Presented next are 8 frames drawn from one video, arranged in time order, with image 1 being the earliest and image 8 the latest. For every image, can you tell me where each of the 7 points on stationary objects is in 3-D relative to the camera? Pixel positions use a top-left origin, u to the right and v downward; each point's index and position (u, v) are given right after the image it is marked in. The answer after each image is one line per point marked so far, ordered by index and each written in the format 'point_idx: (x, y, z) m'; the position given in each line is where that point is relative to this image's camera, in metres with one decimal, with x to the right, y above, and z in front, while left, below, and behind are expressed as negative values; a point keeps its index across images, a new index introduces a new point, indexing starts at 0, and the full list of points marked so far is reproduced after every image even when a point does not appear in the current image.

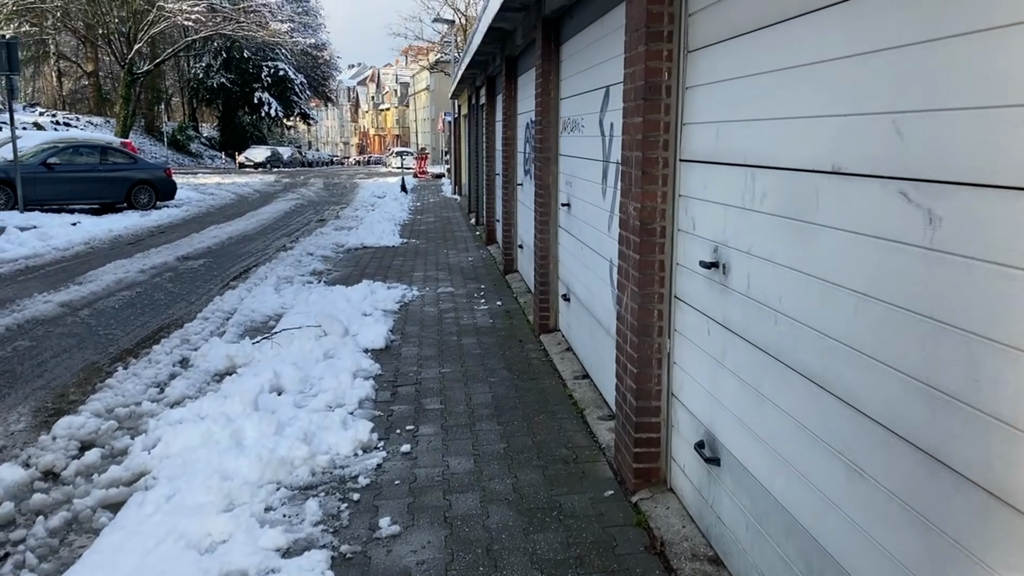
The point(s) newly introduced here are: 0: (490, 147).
0: (-0.3, +2.1, +11.7) m
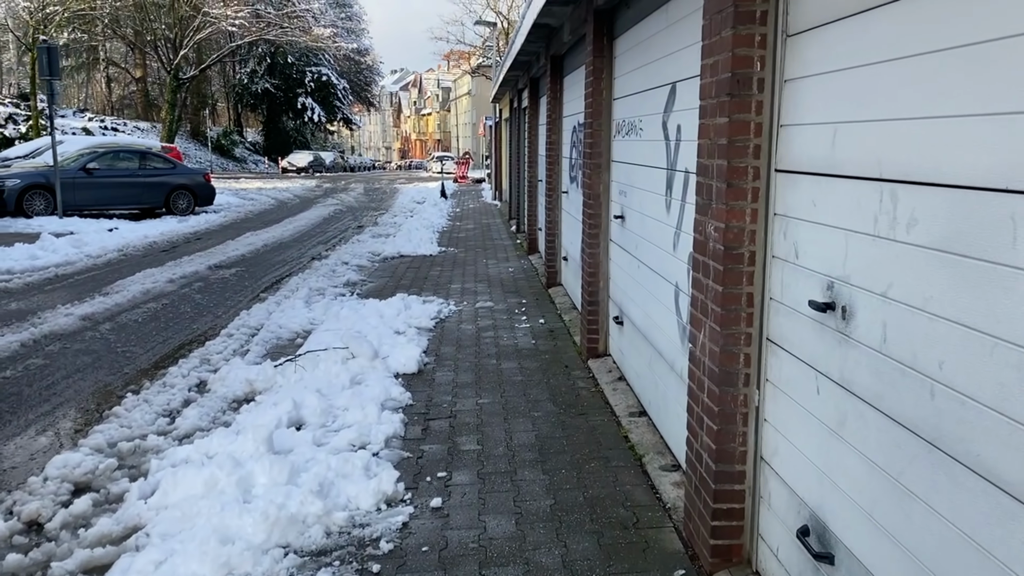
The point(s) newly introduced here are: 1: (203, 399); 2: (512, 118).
0: (+0.3, +1.9, +11.2) m
1: (-1.7, -0.6, +4.3) m
2: (0.0, +3.1, +14.6) m
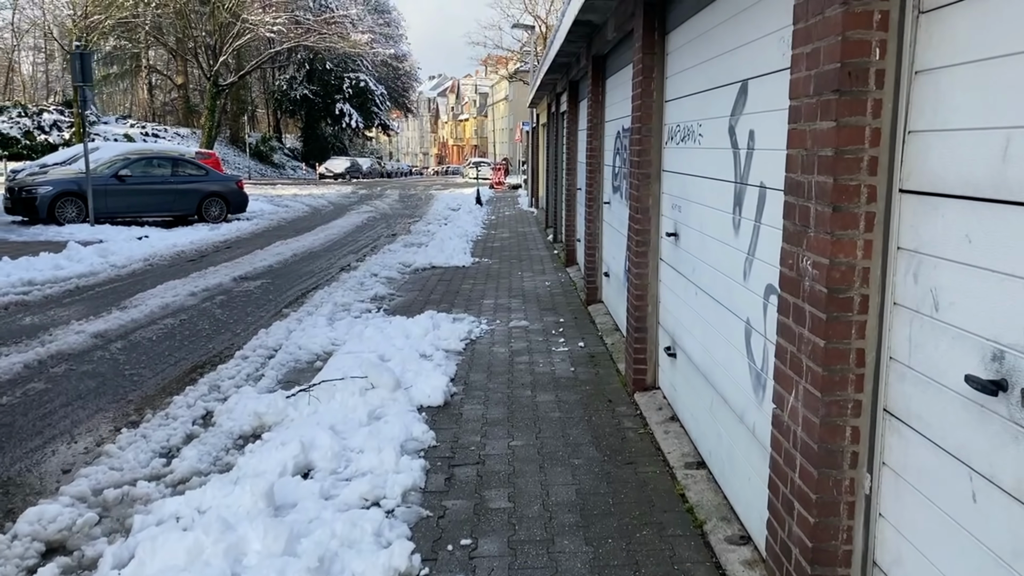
0: (+0.8, +1.8, +10.7) m
1: (-1.5, -0.7, +3.9) m
2: (+0.7, +2.9, +14.1) m
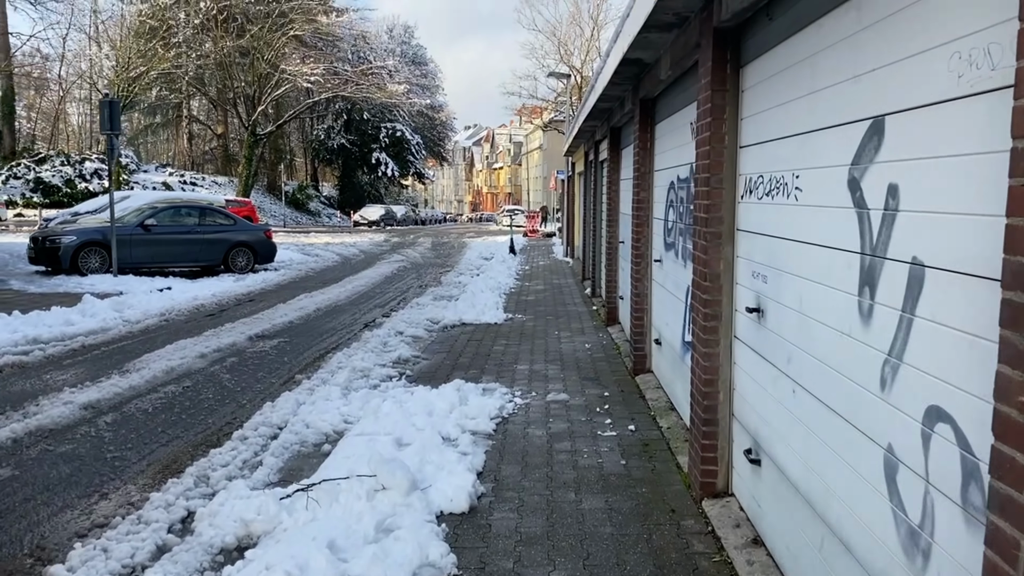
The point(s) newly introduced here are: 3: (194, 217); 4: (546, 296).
0: (+1.3, +1.0, +10.0) m
1: (-1.4, -1.1, +3.2) m
2: (+1.3, +2.0, +13.5) m
3: (-5.9, +1.3, +14.5) m
4: (+0.5, -0.1, +12.1) m
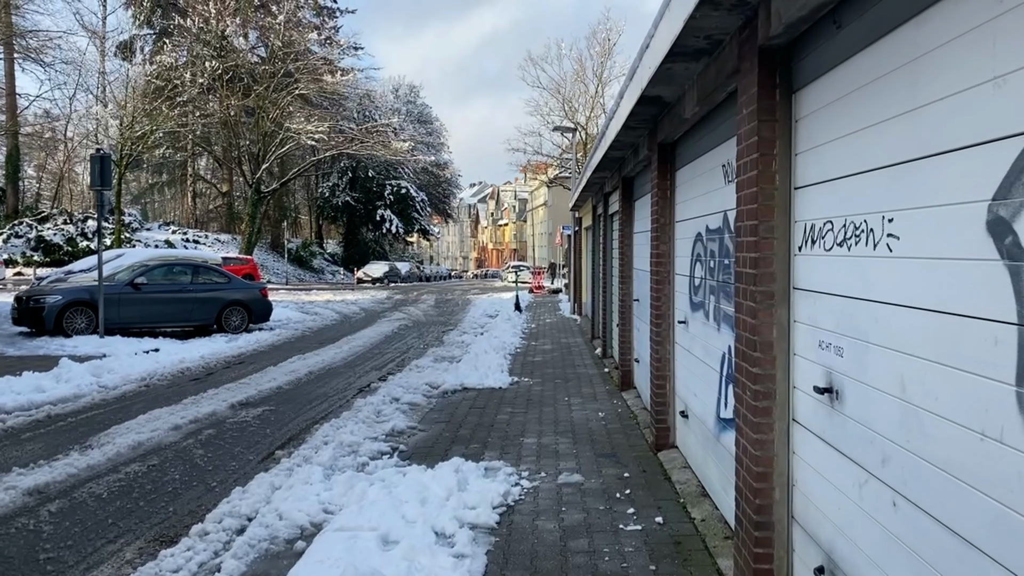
0: (+1.3, +0.3, +9.5) m
1: (-1.3, -1.3, +2.5) m
2: (+1.4, +1.0, +13.0) m
3: (-5.8, +0.2, +14.0) m
4: (+0.6, -1.0, +11.4) m
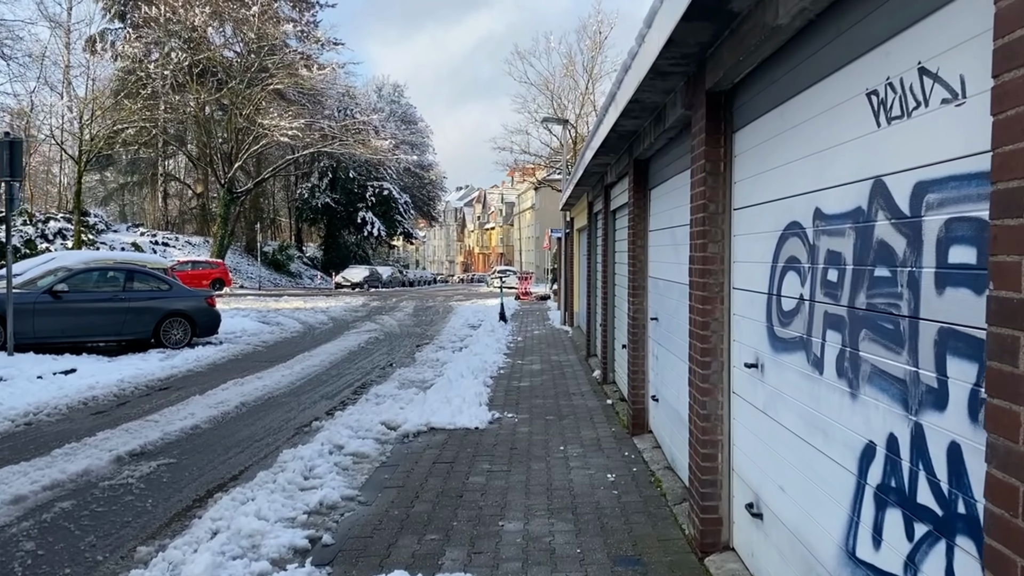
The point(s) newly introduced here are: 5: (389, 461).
0: (+1.1, +0.2, +7.7) m
1: (-1.4, -1.4, +0.7) m
2: (+1.1, +0.9, +11.2) m
3: (-6.0, +0.1, +12.1) m
4: (+0.4, -1.1, +9.6) m
5: (-0.9, -1.3, +5.9) m
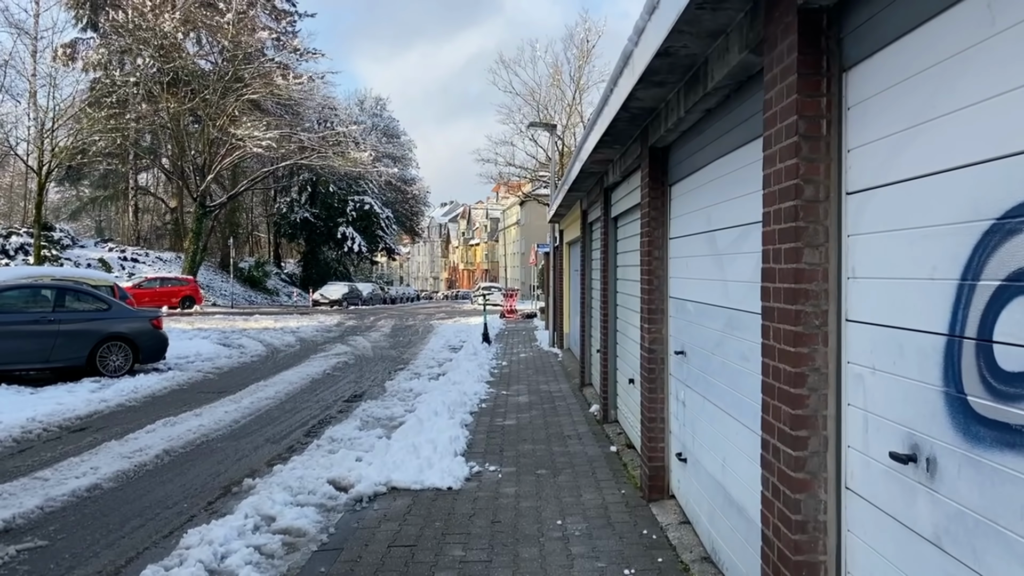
0: (+1.0, 0.0, +6.4) m
1: (-1.4, -1.4, -0.7) m
2: (+0.9, +0.6, +9.9) m
3: (-6.3, -0.2, +10.6) m
4: (+0.2, -1.3, +8.2) m
5: (-1.0, -1.4, +4.5) m
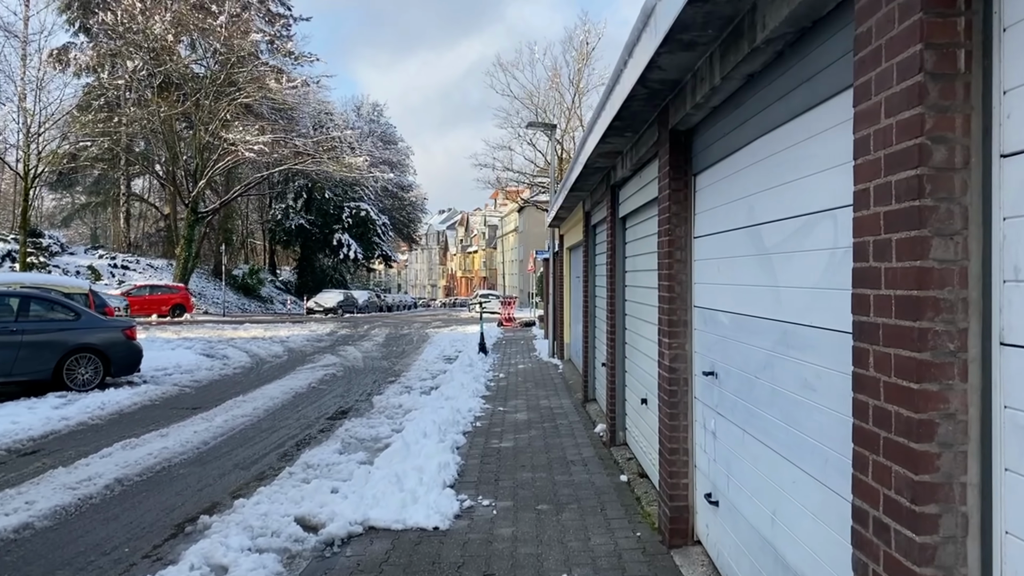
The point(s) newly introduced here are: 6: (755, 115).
0: (+1.0, -0.1, +5.6) m
1: (-1.4, -1.4, -1.4) m
2: (+0.9, +0.5, +9.2) m
3: (-6.3, -0.3, +9.9) m
4: (+0.2, -1.4, +7.5) m
5: (-1.0, -1.5, +3.8) m
6: (+1.0, +0.7, +3.1) m
